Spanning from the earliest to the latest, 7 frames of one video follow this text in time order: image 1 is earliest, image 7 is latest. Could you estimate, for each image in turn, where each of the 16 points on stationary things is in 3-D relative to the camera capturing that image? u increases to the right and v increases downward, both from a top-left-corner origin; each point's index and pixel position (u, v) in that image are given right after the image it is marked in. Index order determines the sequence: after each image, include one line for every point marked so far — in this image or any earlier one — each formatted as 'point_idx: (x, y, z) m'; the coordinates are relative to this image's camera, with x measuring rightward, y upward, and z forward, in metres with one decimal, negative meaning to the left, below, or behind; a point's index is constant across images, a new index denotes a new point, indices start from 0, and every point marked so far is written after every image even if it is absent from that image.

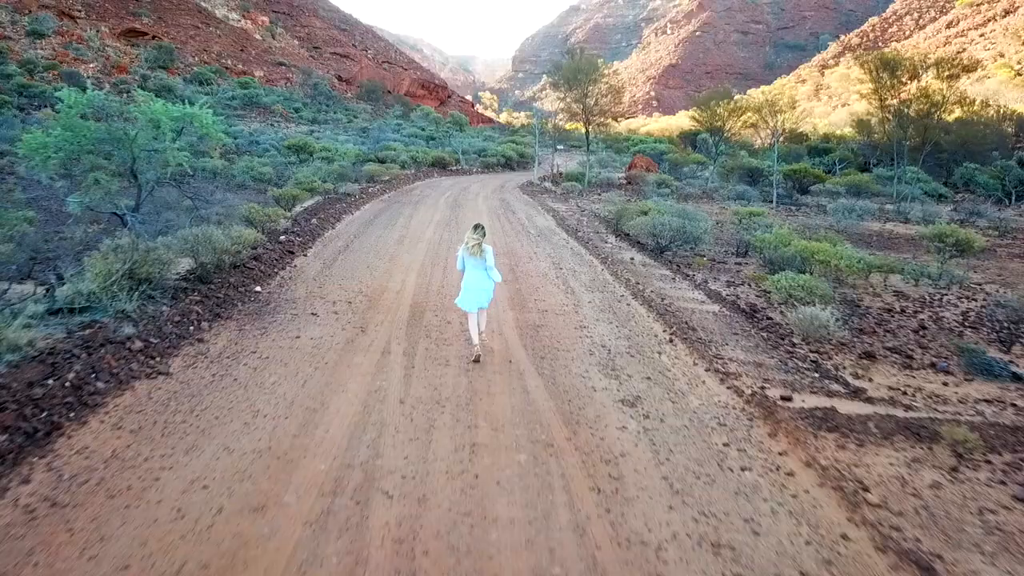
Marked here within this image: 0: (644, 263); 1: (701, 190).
0: (+1.7, +0.3, +6.4) m
1: (+6.4, +3.1, +16.3) m
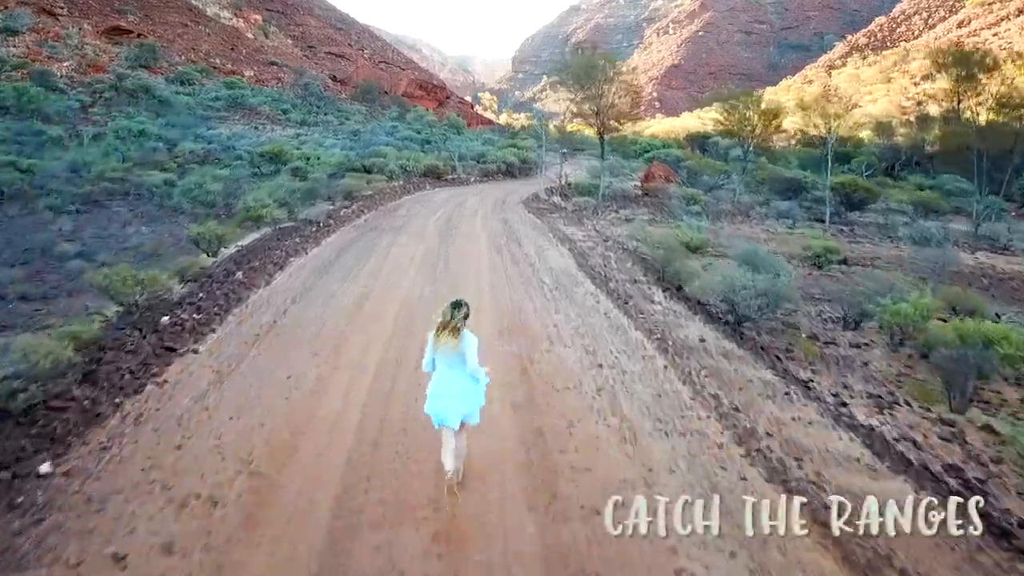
0: (+1.8, -0.5, +4.2) m
1: (+6.5, +2.2, +14.1) m
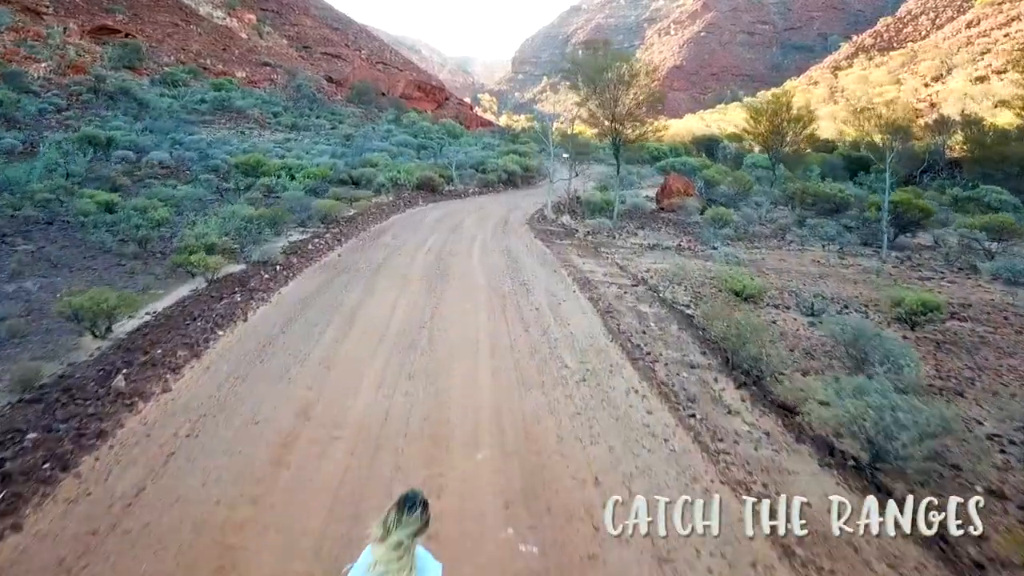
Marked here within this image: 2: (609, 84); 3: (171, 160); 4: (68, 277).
0: (+1.9, -1.3, +2.5) m
1: (+6.6, +1.4, +12.4) m
2: (+3.8, +7.4, +17.5) m
3: (-12.7, +4.7, +18.3) m
4: (-5.2, +0.2, +5.7) m
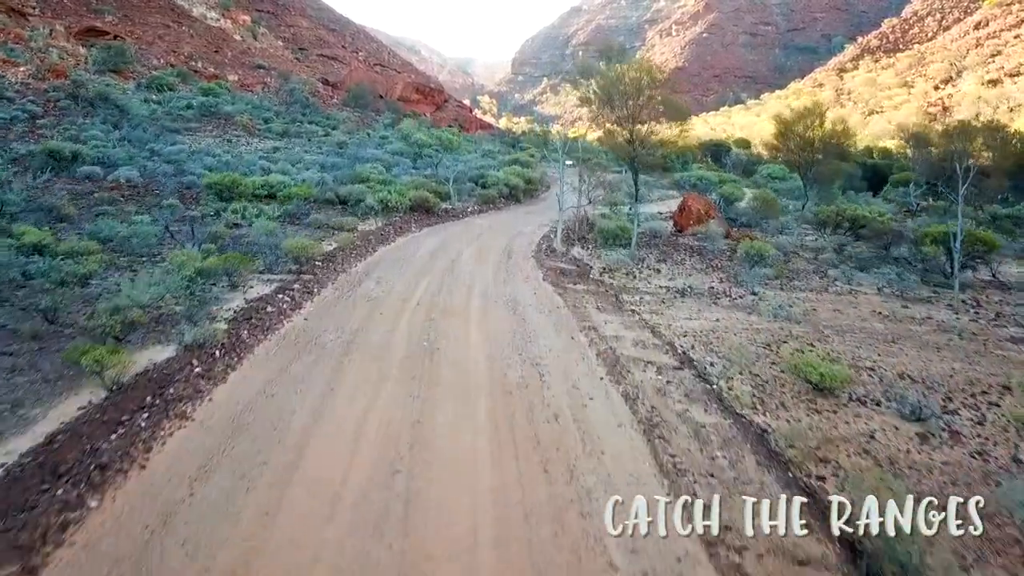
0: (+2.0, -2.3, +1.0) m
1: (+6.7, +0.5, +10.9) m
2: (+3.9, +6.4, +16.0) m
3: (-12.7, +3.7, +16.8) m
4: (-5.1, -0.8, +4.2) m
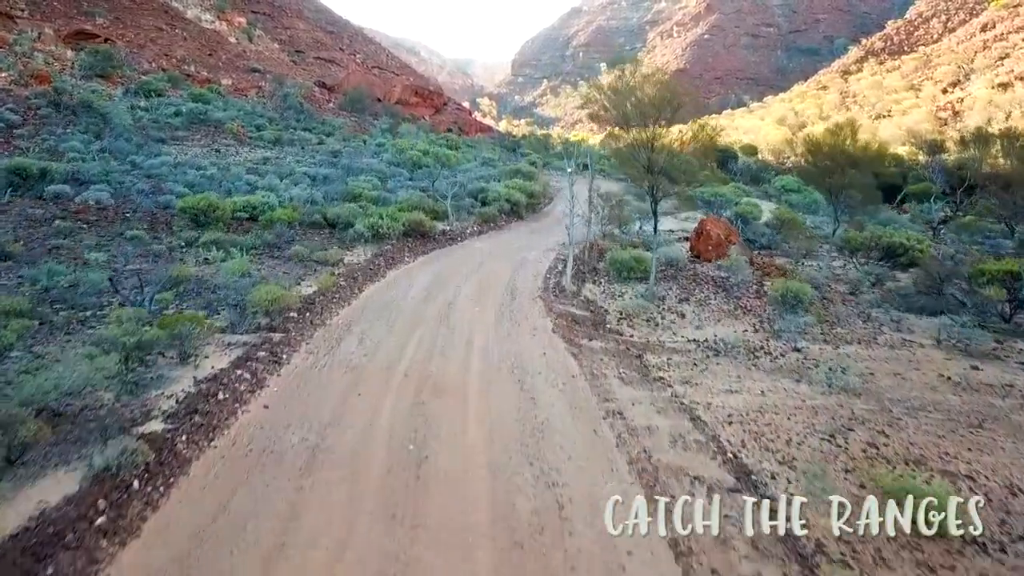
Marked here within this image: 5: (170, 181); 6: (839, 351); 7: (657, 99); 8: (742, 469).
0: (+2.1, -3.2, -0.2) m
1: (+6.7, -0.4, +9.7) m
2: (+4.0, +5.5, +14.8) m
3: (-12.6, +2.8, +15.6) m
4: (-5.0, -1.7, +3.0) m
5: (-13.4, +4.2, +19.0) m
6: (+5.3, -1.0, +7.8) m
7: (+3.9, +5.9, +14.6) m
8: (+2.2, -1.8, +4.8) m
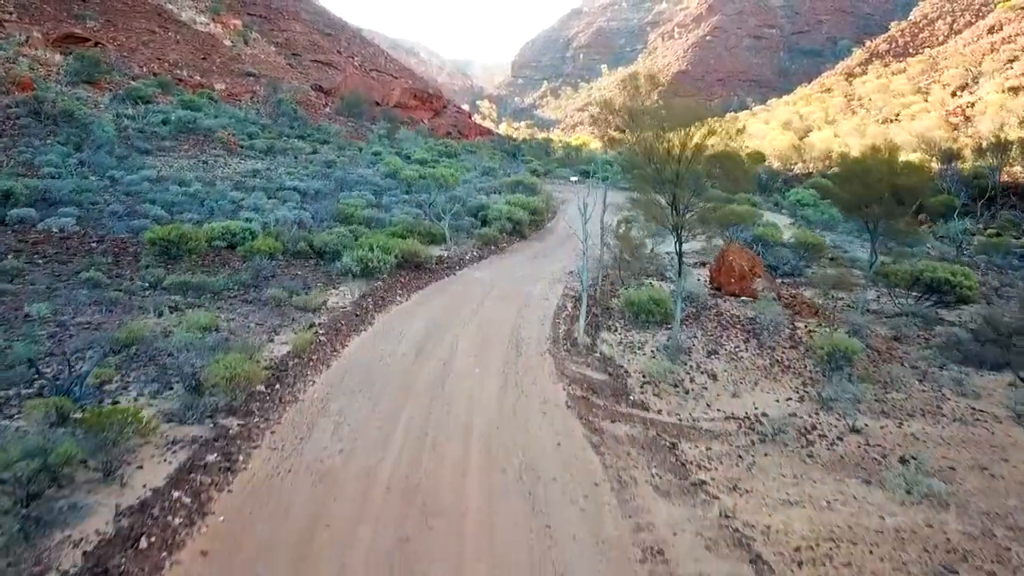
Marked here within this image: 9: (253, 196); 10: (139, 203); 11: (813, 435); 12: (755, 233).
0: (+2.2, -4.1, -1.5) m
1: (+6.8, -1.4, +8.4) m
2: (+4.0, +4.5, +13.5) m
3: (-12.5, +1.9, +14.3) m
4: (-4.9, -2.6, +1.7) m
5: (-13.3, +3.2, +17.7) m
6: (+5.4, -2.0, +6.5) m
7: (+4.0, +5.0, +13.4) m
8: (+2.3, -2.7, +3.6) m
9: (-10.4, +3.7, +19.5) m
10: (-13.4, +3.0, +17.3) m
11: (+4.0, -2.0, +6.3) m
12: (+8.5, +2.0, +17.1) m
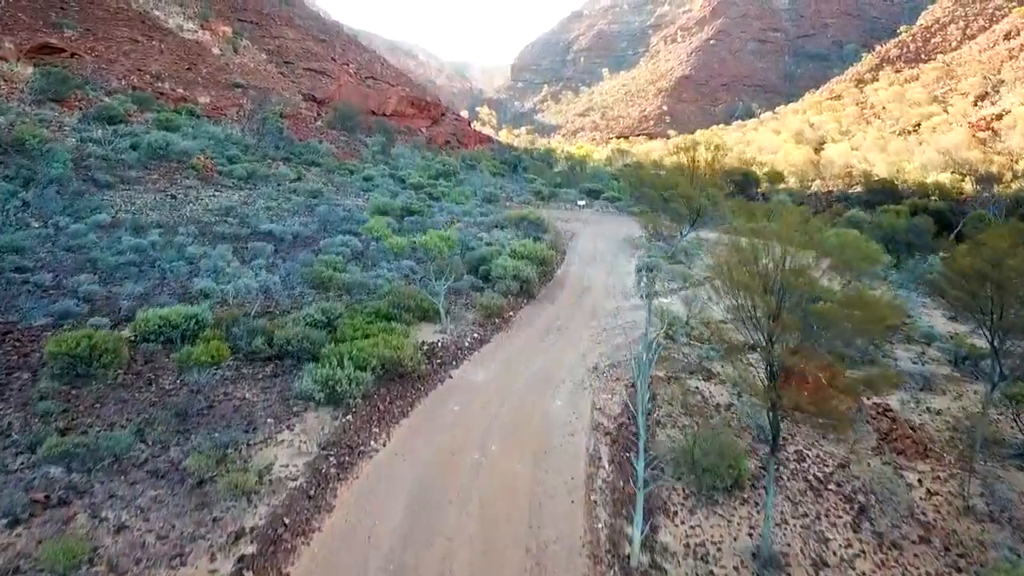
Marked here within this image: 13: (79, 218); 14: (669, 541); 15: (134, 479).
0: (+2.5, -6.5, -4.2) m
1: (+7.1, -3.8, +5.7) m
2: (+4.3, +2.2, +10.8) m
3: (-12.3, -0.5, +11.5) m
4: (-4.6, -5.0, -1.1) m
5: (-13.1, +0.8, +14.9) m
6: (+5.6, -4.4, +3.8) m
7: (+4.3, +2.6, +10.6) m
8: (+2.6, -5.1, +0.8) m
9: (-10.2, +1.3, +16.7) m
10: (-13.2, +0.6, +14.5) m
11: (+4.2, -4.4, +3.5) m
12: (+8.7, -0.4, +14.3) m
13: (-17.3, +2.9, +19.1) m
14: (+2.0, -3.3, +6.3) m
15: (-5.2, -2.6, +6.7) m
